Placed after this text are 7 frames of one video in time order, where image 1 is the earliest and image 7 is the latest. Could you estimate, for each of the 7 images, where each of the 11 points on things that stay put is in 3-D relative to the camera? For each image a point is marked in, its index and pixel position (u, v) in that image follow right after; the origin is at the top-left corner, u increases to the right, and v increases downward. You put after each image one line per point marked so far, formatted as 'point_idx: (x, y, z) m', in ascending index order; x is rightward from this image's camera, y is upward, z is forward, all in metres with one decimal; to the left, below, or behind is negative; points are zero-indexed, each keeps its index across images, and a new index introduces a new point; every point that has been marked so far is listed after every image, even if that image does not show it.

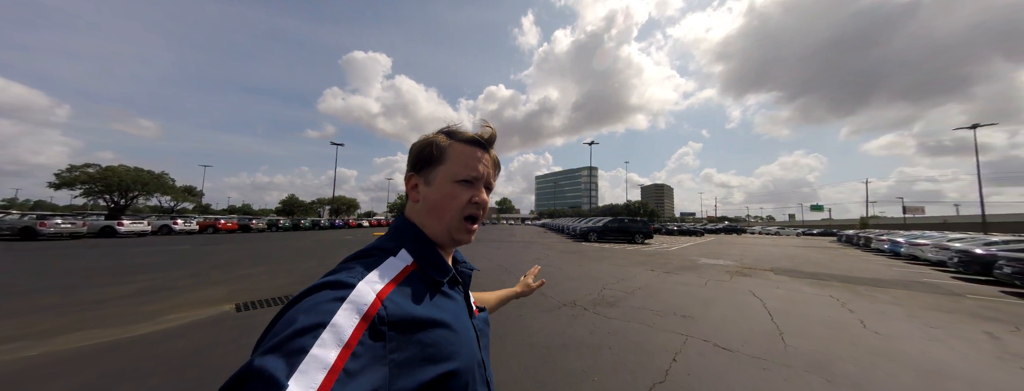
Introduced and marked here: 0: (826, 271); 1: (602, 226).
0: (+10.7, -2.6, +9.1) m
1: (+5.4, -2.0, +16.7) m
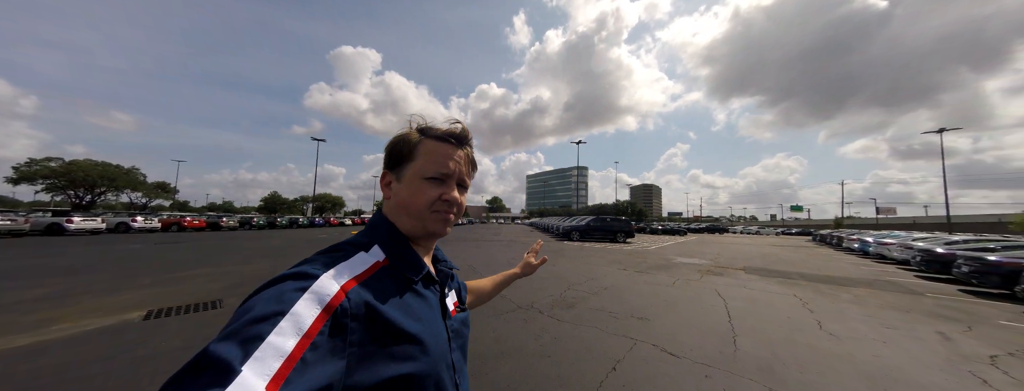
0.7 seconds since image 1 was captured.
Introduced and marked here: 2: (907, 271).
0: (+9.8, -2.6, +9.2) m
1: (+4.3, -1.9, +16.6) m
2: (+18.2, -3.5, +12.2) m
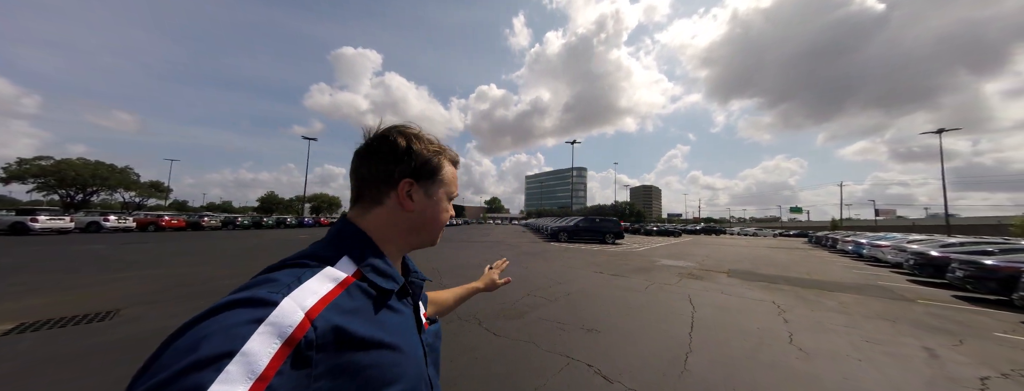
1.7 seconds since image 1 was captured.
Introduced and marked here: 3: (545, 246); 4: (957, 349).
0: (+9.0, -2.6, +8.8) m
1: (+3.5, -1.9, +16.3) m
2: (+17.4, -3.5, +11.7) m
3: (+1.6, -2.5, +13.1) m
4: (+6.2, -2.1, +3.7) m
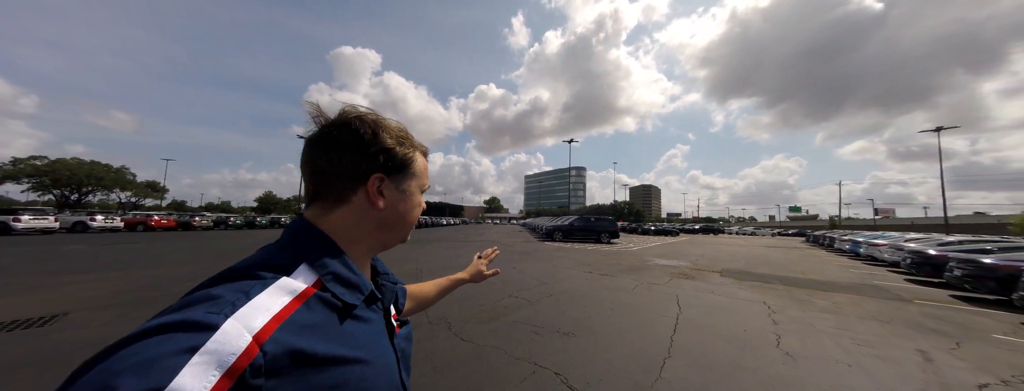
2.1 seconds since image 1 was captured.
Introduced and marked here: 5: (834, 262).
0: (+8.7, -2.5, +8.6) m
1: (+3.2, -1.8, +16.1) m
2: (+17.0, -3.5, +11.6) m
3: (+1.3, -2.5, +12.9) m
4: (+5.9, -2.1, +3.5) m
5: (+17.9, -3.6, +14.5) m
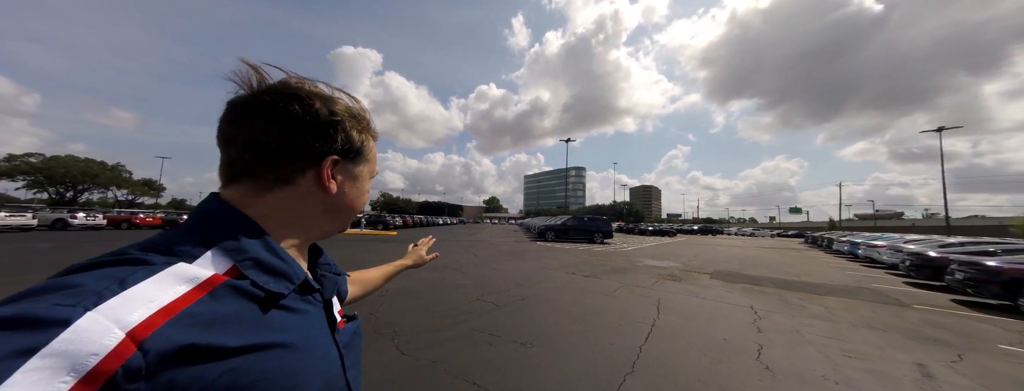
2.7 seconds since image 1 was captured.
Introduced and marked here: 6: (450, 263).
0: (+8.2, -2.5, +8.3) m
1: (+2.7, -1.8, +15.8) m
2: (+16.6, -3.5, +11.3) m
3: (+0.8, -2.4, +12.7) m
4: (+5.4, -2.0, +3.2) m
5: (+17.4, -3.7, +14.2) m
6: (-1.9, -2.5, +9.0) m
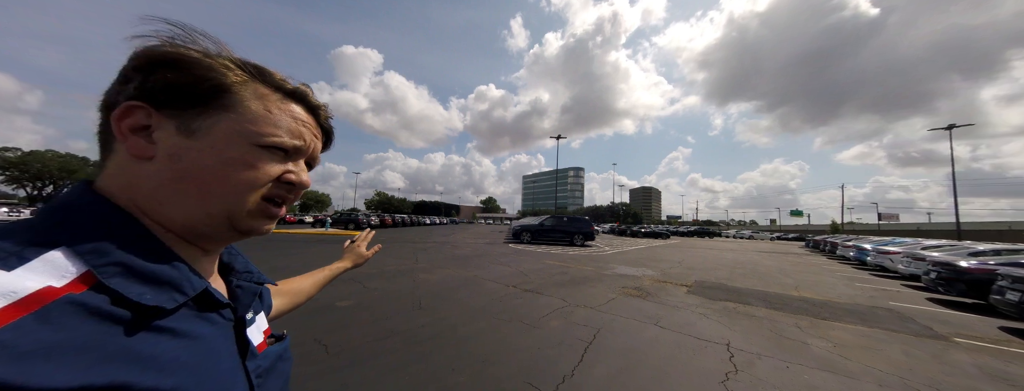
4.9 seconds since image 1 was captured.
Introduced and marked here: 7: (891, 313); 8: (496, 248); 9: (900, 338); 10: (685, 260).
0: (+6.8, -2.4, +7.0) m
1: (+1.3, -1.7, +14.5) m
2: (+15.1, -3.4, +10.0) m
3: (-0.6, -2.3, +11.4) m
4: (+4.0, -1.9, +1.9) m
5: (+16.0, -3.7, +12.9) m
6: (-3.3, -2.3, +7.8) m
7: (+7.8, -2.4, +5.5) m
8: (-0.6, -2.3, +11.3) m
9: (+6.2, -2.2, +4.2) m
10: (+7.6, -2.8, +11.5) m
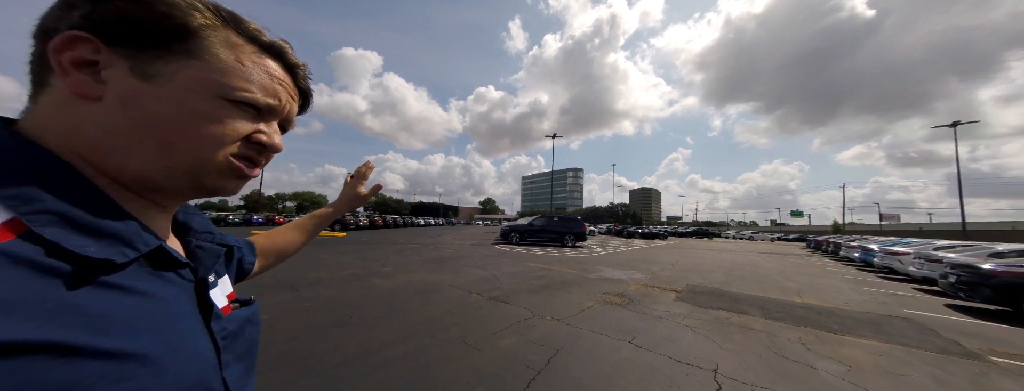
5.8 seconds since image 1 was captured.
0: (+6.2, -2.3, +6.4) m
1: (+0.8, -1.6, +13.9) m
2: (+14.6, -3.3, +9.4) m
3: (-1.1, -2.2, +10.8) m
4: (+3.4, -1.8, +1.3) m
5: (+15.4, -3.6, +12.3) m
6: (-3.9, -2.2, +7.2) m
7: (+7.2, -2.3, +4.9) m
8: (-1.2, -2.2, +10.7) m
9: (+5.6, -2.1, +3.7) m
10: (+7.1, -2.7, +10.9) m
